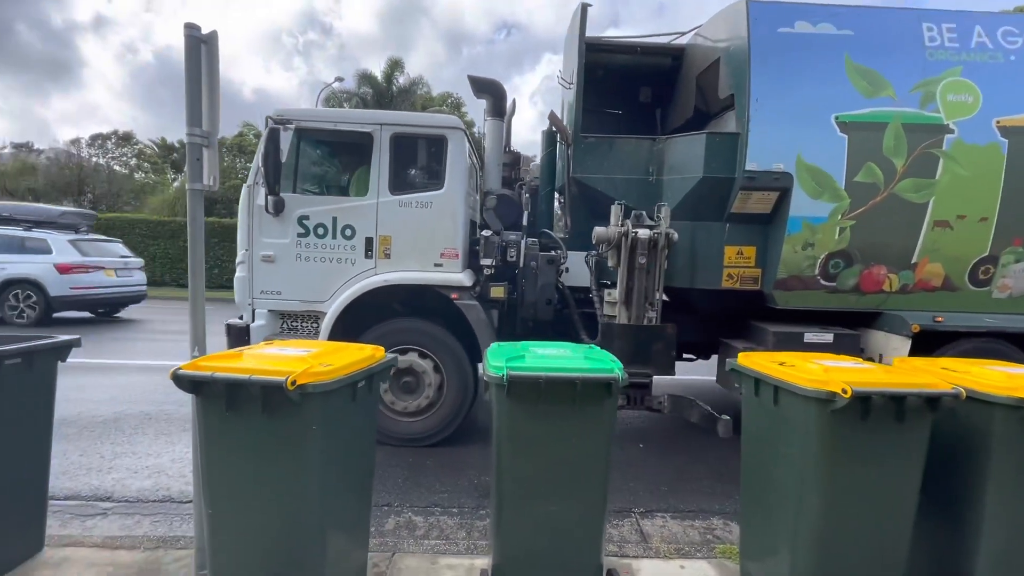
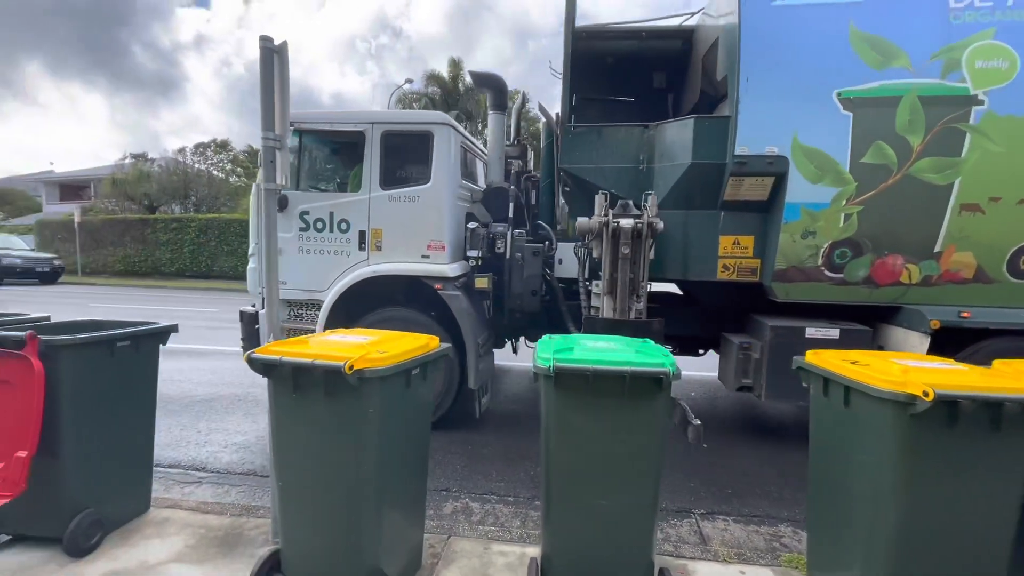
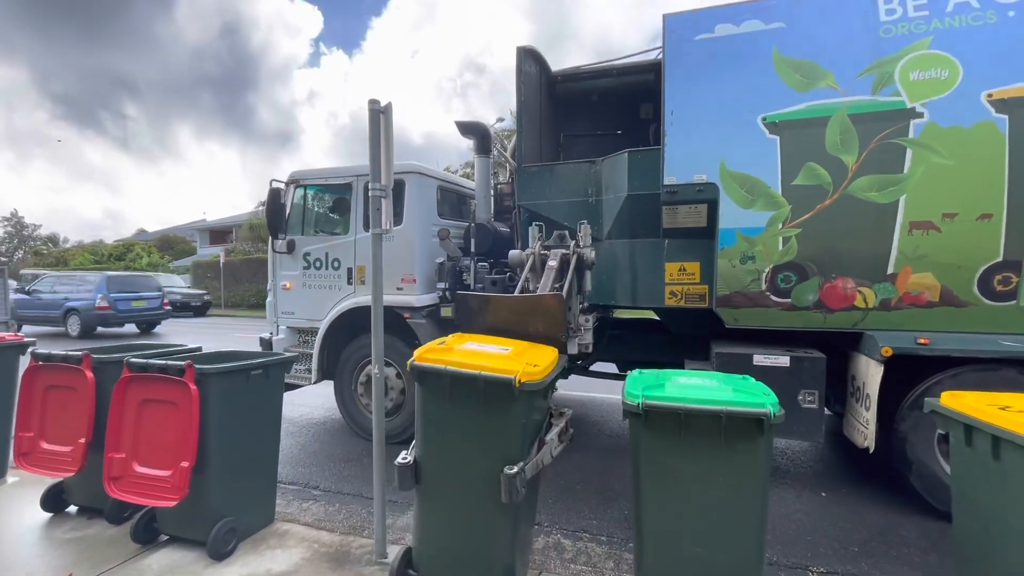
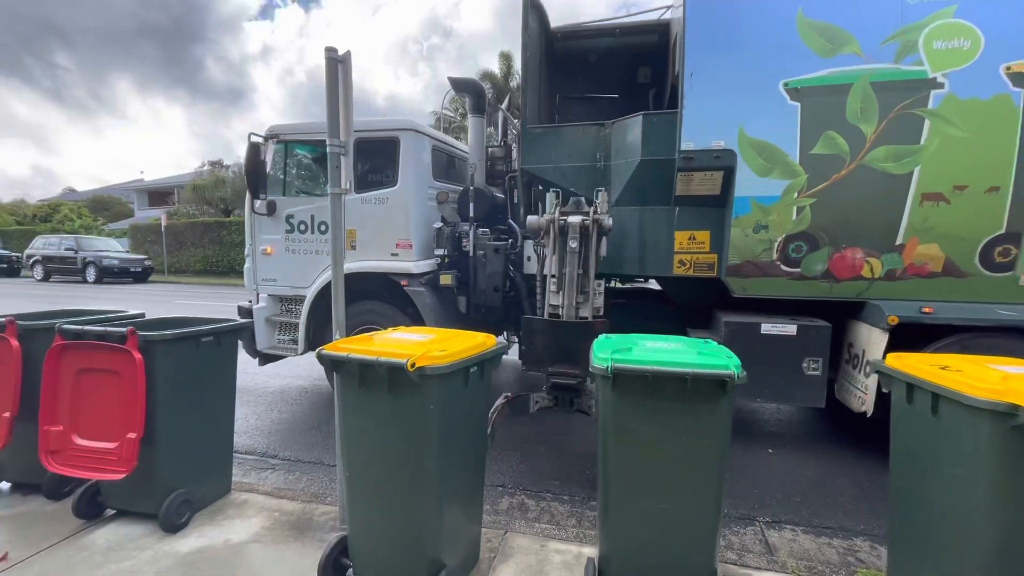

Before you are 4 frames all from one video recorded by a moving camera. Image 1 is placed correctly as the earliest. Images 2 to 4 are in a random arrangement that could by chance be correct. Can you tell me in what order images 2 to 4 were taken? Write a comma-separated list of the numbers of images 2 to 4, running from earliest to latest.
2, 4, 3
